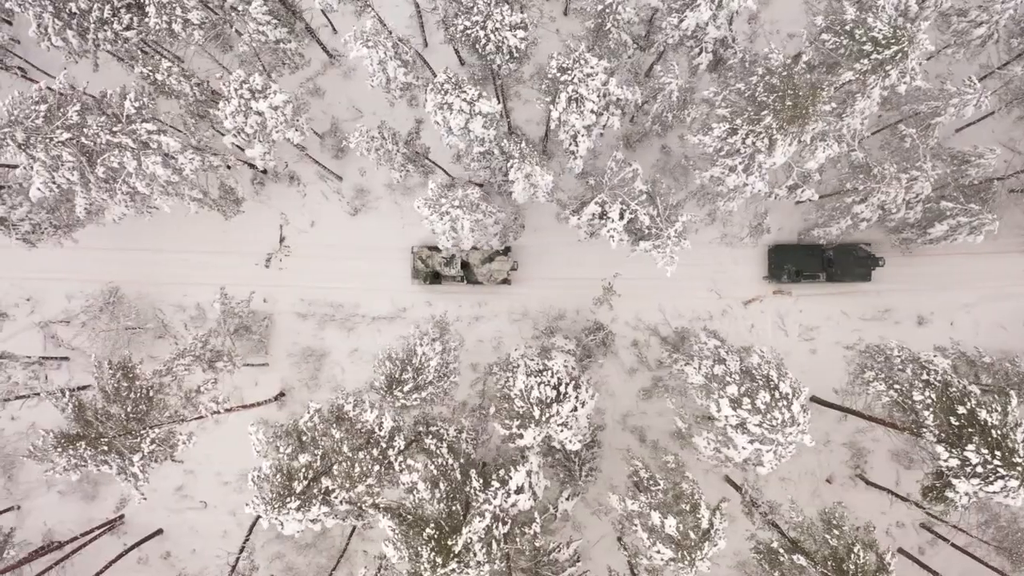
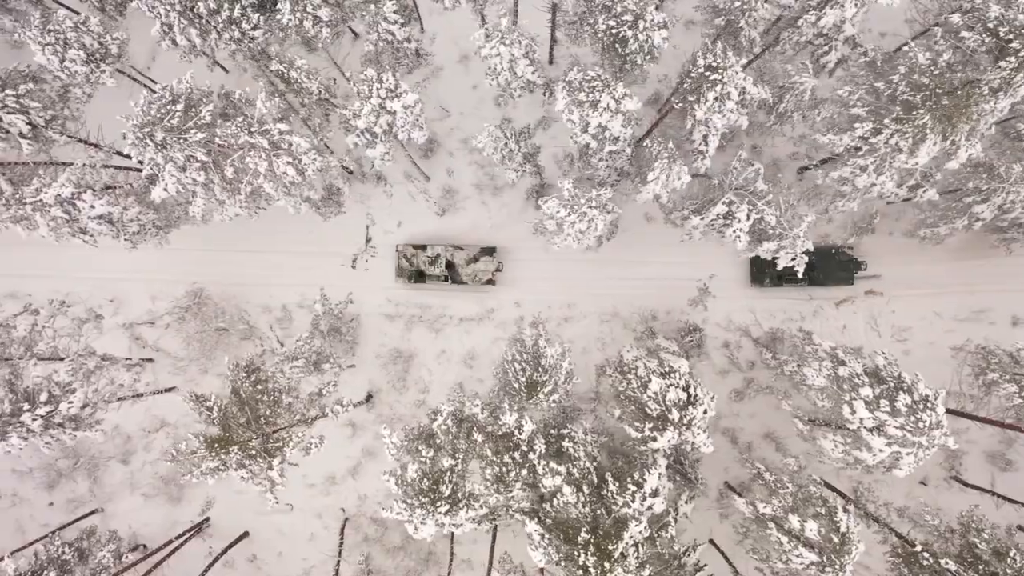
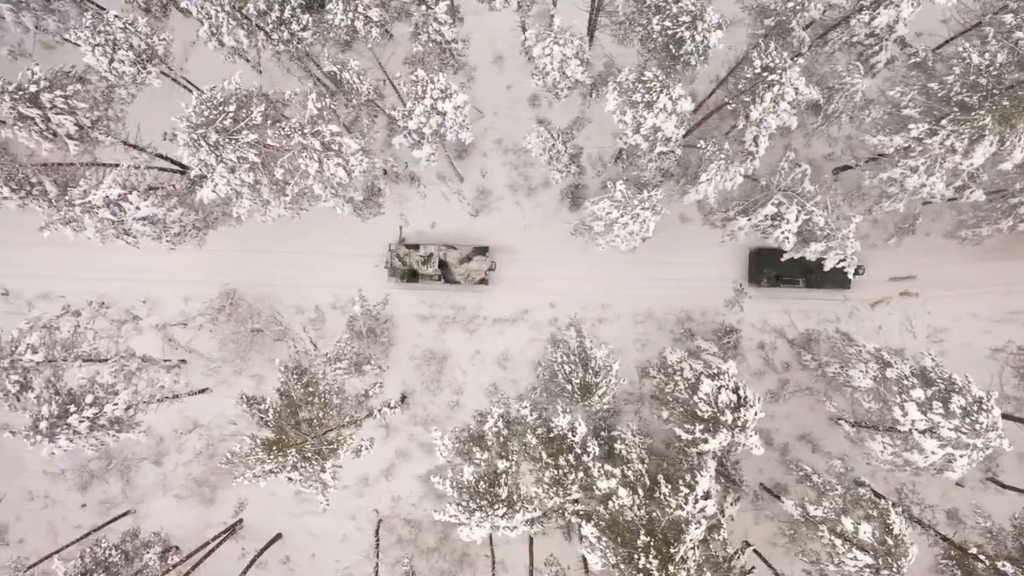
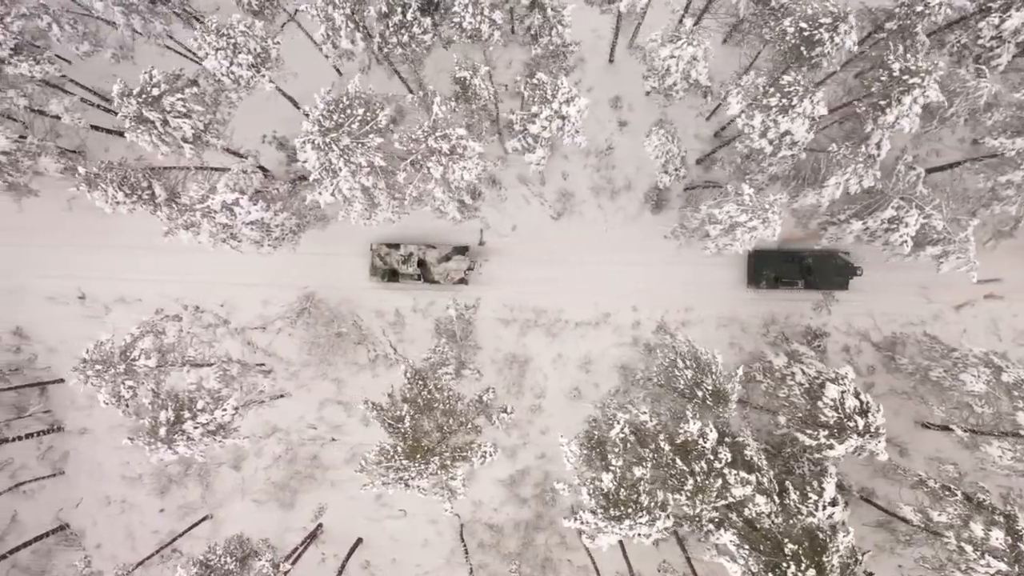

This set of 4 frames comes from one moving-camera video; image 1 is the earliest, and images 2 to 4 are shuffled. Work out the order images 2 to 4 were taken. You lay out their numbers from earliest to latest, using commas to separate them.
2, 3, 4
